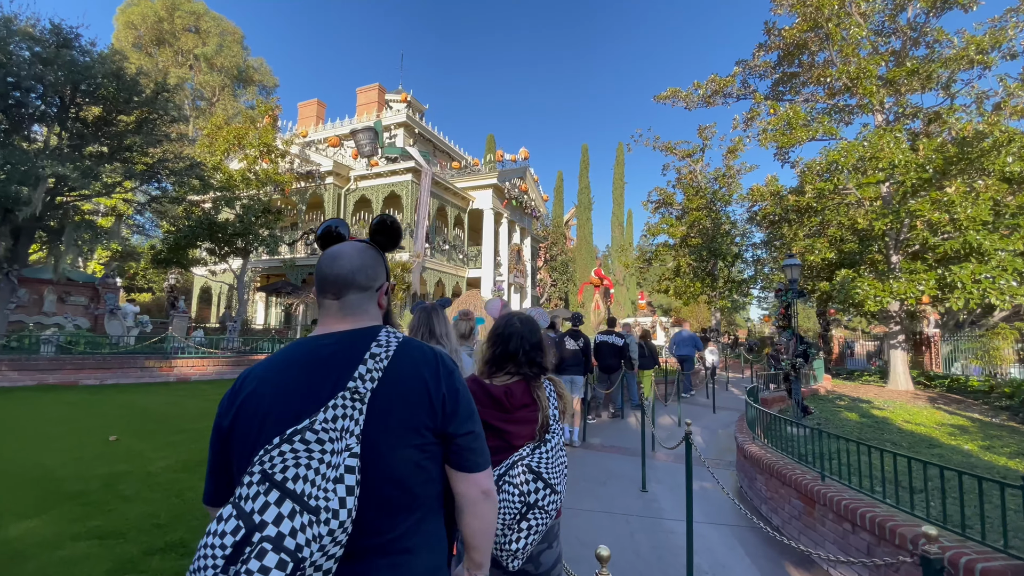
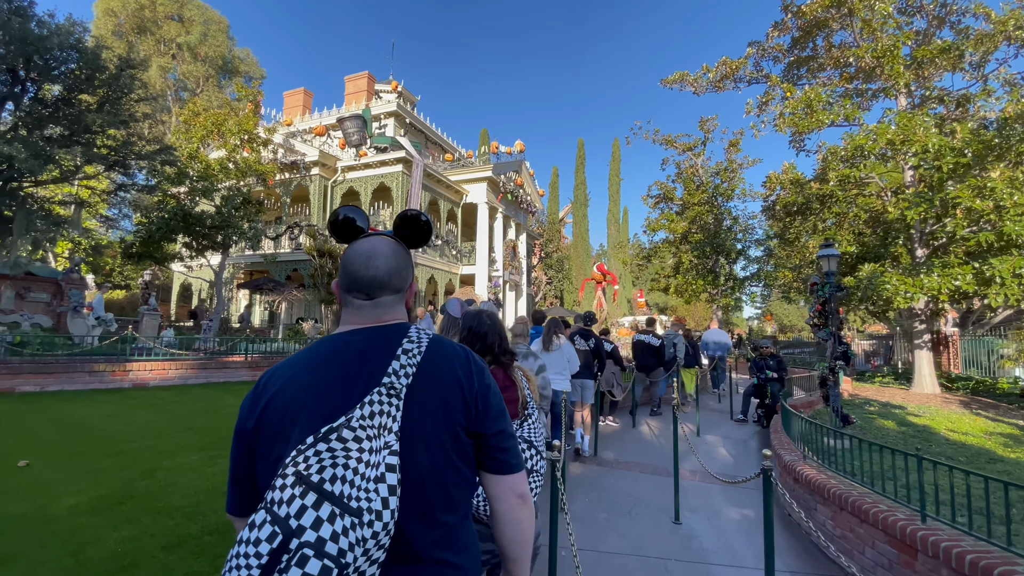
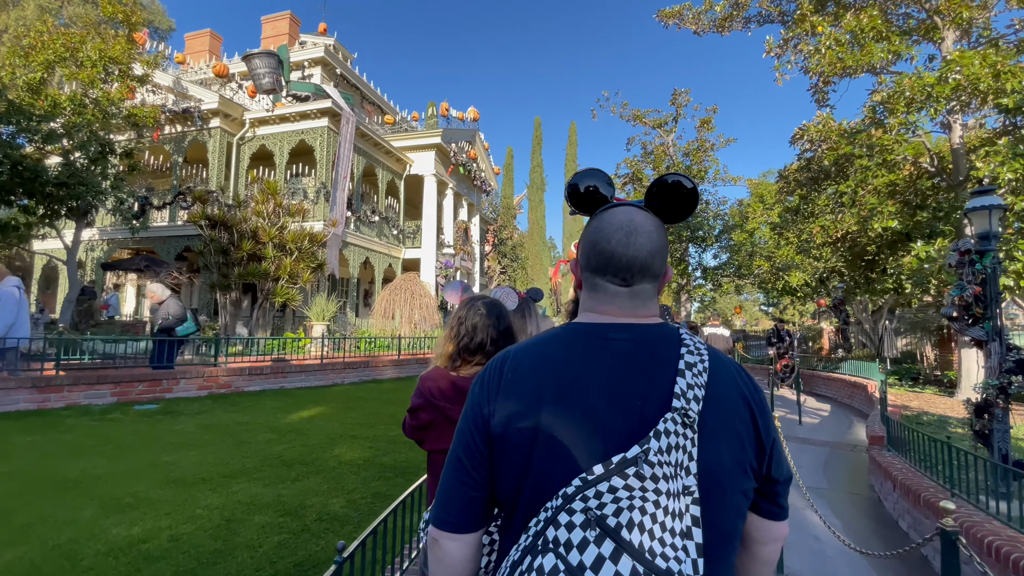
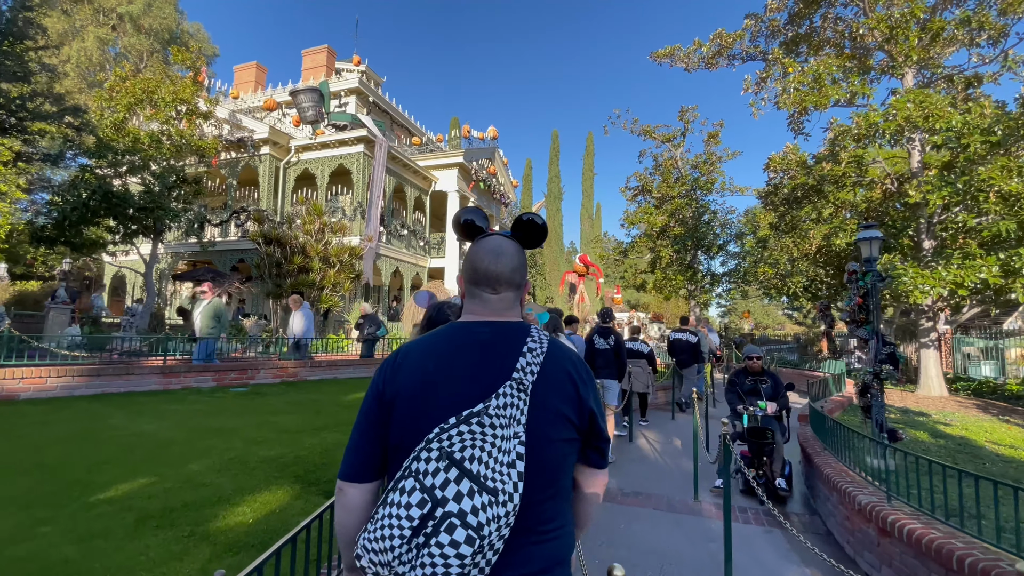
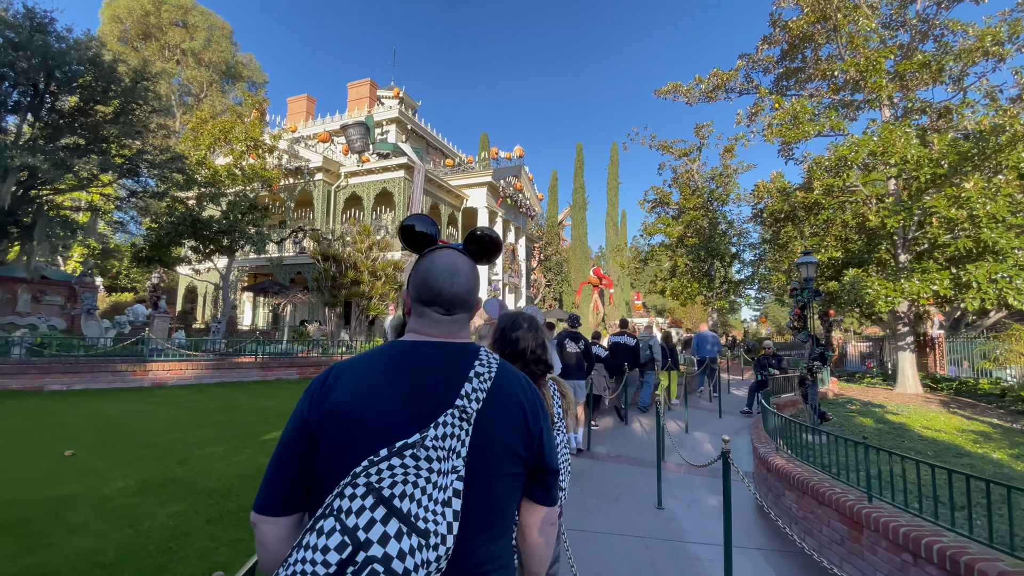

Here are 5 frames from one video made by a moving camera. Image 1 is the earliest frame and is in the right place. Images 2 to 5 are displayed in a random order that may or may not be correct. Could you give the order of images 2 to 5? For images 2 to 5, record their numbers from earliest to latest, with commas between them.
5, 2, 4, 3
